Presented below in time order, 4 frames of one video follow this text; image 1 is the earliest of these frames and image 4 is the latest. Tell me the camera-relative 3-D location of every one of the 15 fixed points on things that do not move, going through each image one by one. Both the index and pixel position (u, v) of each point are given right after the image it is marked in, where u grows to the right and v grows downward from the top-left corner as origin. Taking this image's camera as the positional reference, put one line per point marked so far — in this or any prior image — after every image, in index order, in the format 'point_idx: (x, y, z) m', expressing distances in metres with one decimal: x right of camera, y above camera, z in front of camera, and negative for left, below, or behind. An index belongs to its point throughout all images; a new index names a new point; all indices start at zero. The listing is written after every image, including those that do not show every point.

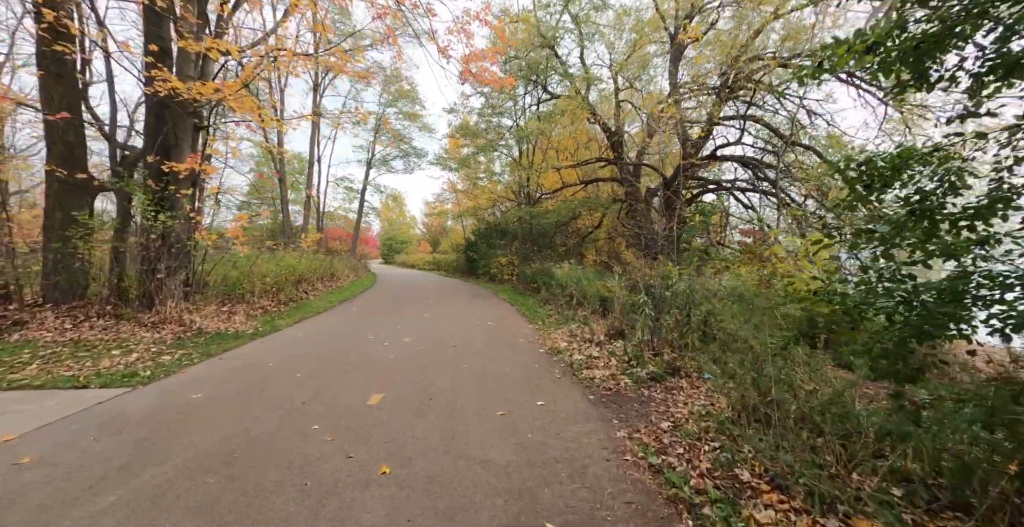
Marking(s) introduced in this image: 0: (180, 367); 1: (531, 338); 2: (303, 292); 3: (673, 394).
0: (-4.0, -1.2, +5.0) m
1: (+0.3, -1.4, +7.8) m
2: (-6.6, -0.9, +13.2) m
3: (+1.8, -1.4, +4.6) m
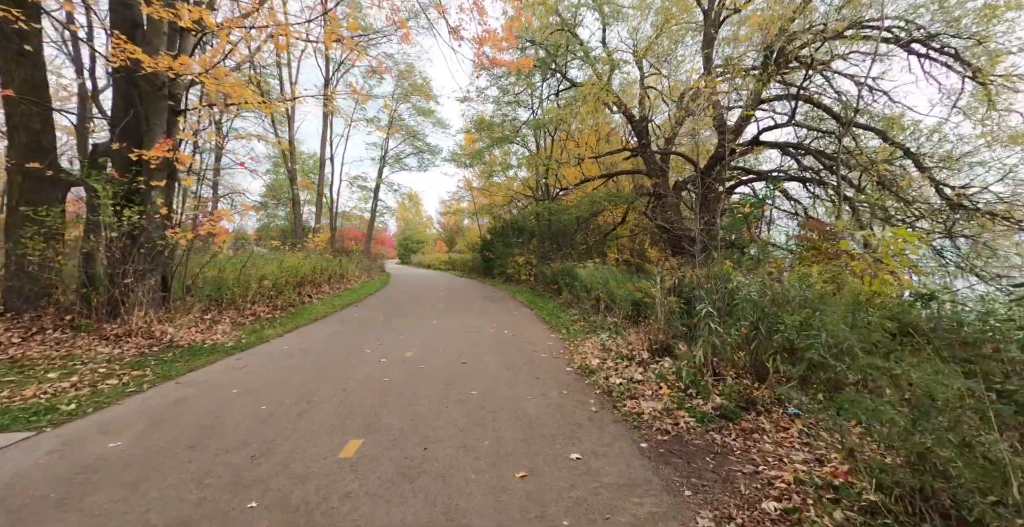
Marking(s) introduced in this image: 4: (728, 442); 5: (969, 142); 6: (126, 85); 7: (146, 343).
0: (-3.8, -1.3, +4.0) m
1: (+0.7, -1.4, +6.6) m
2: (-6.1, -0.9, +12.3) m
3: (+2.0, -1.4, +3.4) m
4: (+1.7, -1.4, +3.4) m
5: (+10.7, +2.8, +9.8) m
6: (-5.8, +2.7, +6.3) m
7: (-5.0, -1.1, +5.7) m
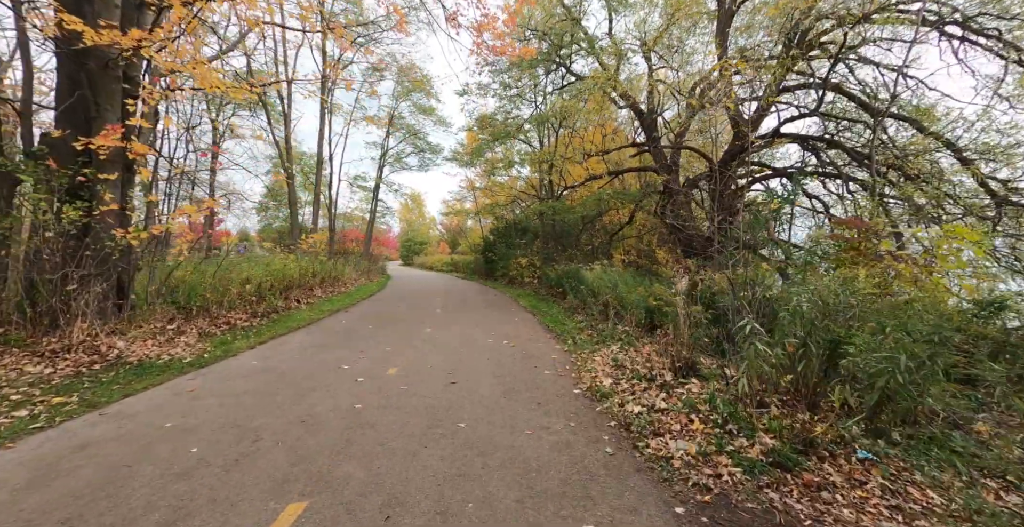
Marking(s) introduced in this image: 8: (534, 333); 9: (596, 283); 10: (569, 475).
0: (-3.8, -1.3, +3.3) m
1: (+0.6, -1.4, +5.8) m
2: (-6.0, -1.0, +11.5) m
3: (+1.9, -1.5, +2.6) m
4: (+1.7, -1.5, +2.5) m
5: (+10.7, +2.8, +8.9) m
6: (-5.8, +2.6, +5.6) m
7: (-5.0, -1.1, +4.9) m
8: (+0.4, -1.4, +8.5) m
9: (+2.1, -0.5, +10.3) m
10: (+0.4, -1.5, +2.9) m
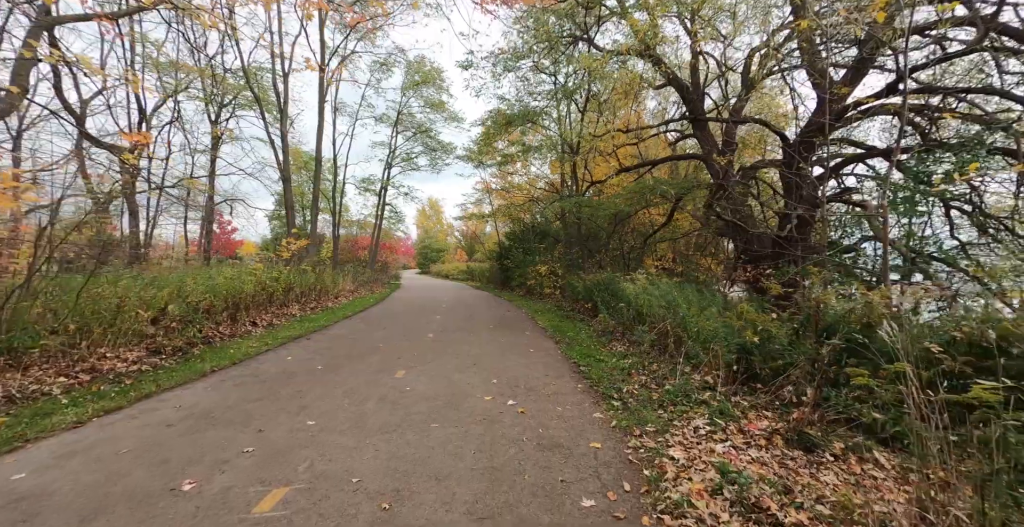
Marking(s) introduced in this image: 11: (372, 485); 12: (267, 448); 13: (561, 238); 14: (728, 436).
0: (-3.9, -1.4, +0.6) m
1: (+0.7, -1.5, +2.9) m
2: (-5.7, -1.3, +9.0) m
3: (+1.8, -1.5, -0.4) m
4: (+1.6, -1.5, -0.4) m
5: (+10.8, +2.7, +5.6) m
6: (-5.8, +2.5, +3.1) m
7: (-5.0, -1.3, +2.3) m
8: (+0.6, -1.6, +5.6) m
9: (+2.3, -0.6, +7.4) m
10: (+0.3, -1.5, 0.0) m
11: (-1.0, -1.5, +2.9) m
12: (-2.1, -1.5, +3.5) m
13: (+2.2, +1.1, +18.6) m
14: (+1.9, -1.5, +3.7) m
